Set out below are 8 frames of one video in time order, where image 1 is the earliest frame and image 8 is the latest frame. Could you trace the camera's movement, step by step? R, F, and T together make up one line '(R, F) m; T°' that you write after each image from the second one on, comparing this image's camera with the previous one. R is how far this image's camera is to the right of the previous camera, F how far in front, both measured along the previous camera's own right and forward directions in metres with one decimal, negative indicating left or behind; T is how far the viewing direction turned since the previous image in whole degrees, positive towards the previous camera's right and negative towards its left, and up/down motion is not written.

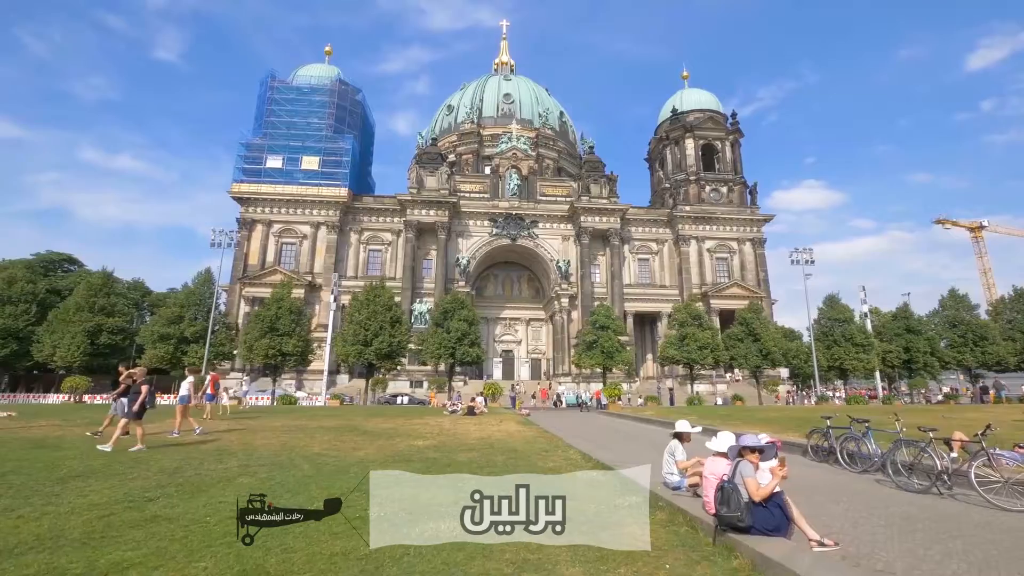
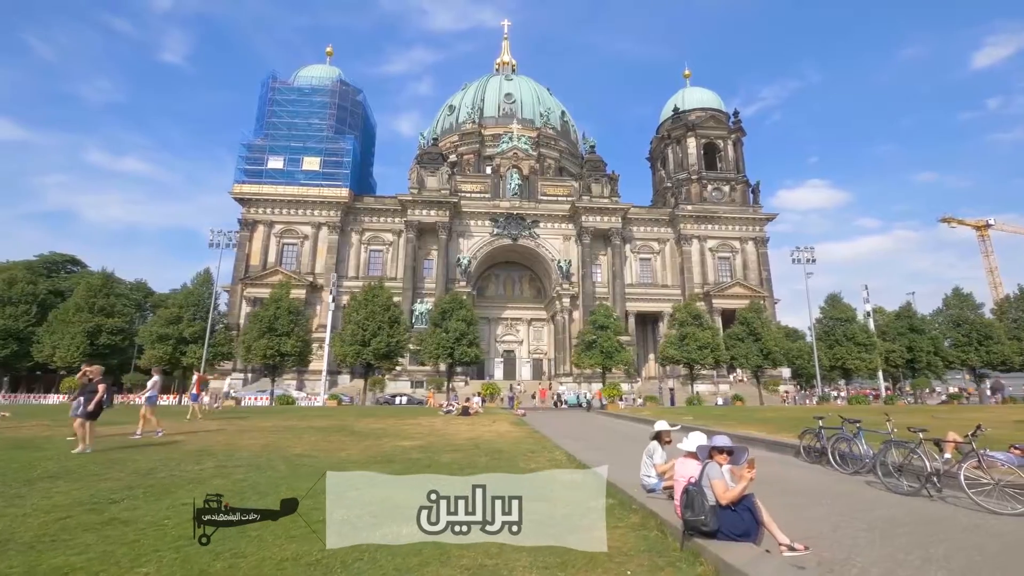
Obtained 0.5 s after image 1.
(+0.4, +0.2) m; 0°
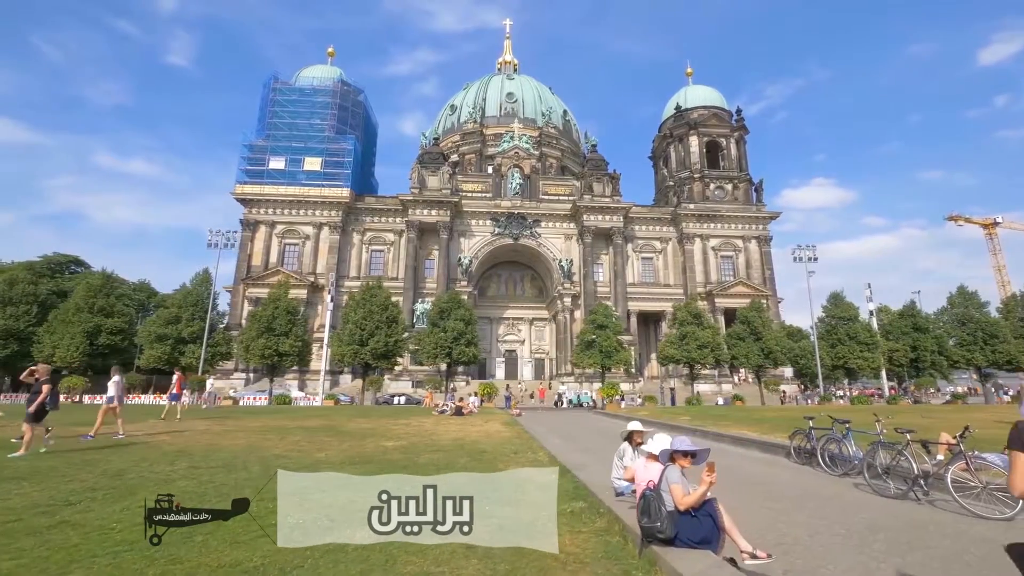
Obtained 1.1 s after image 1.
(+0.5, +0.2) m; -1°
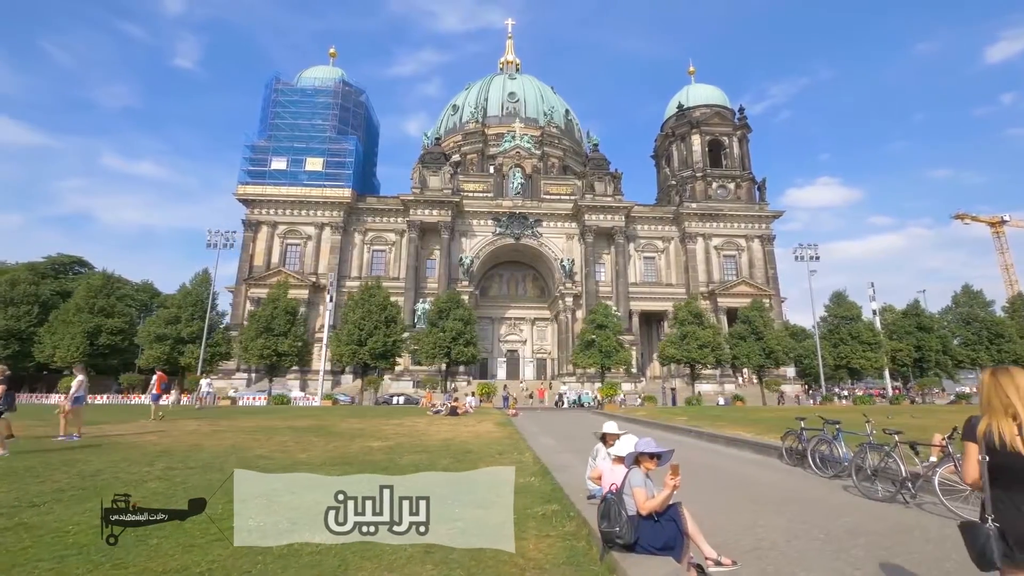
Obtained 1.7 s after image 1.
(+0.4, +0.2) m; 0°
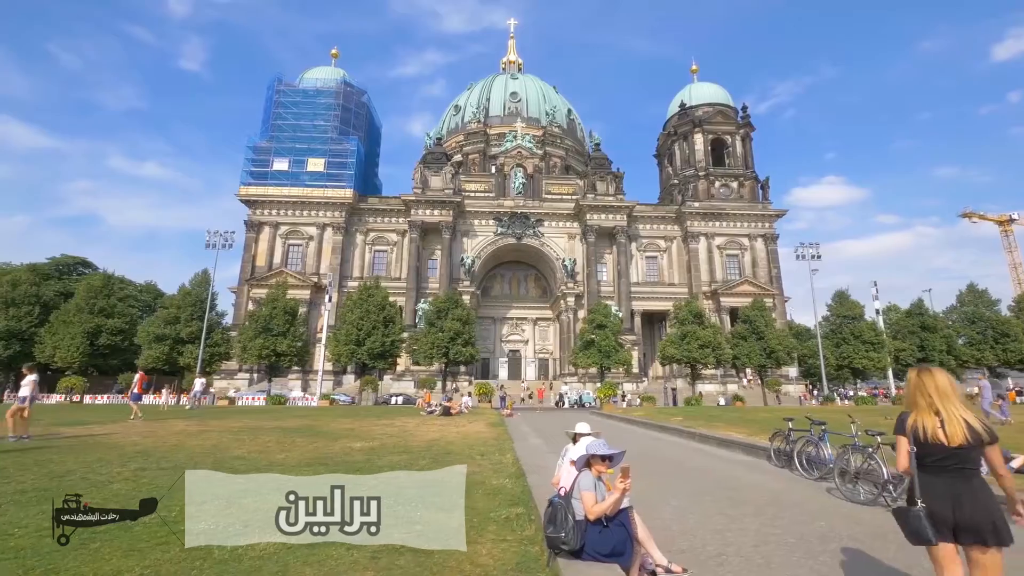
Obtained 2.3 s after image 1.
(+0.5, +0.2) m; -1°
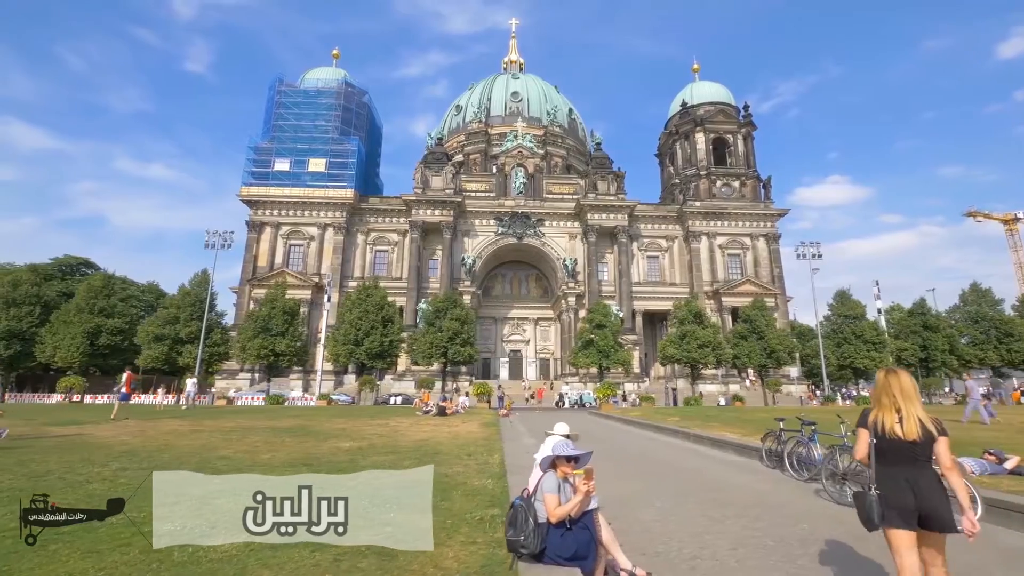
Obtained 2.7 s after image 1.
(+0.3, +0.1) m; 0°
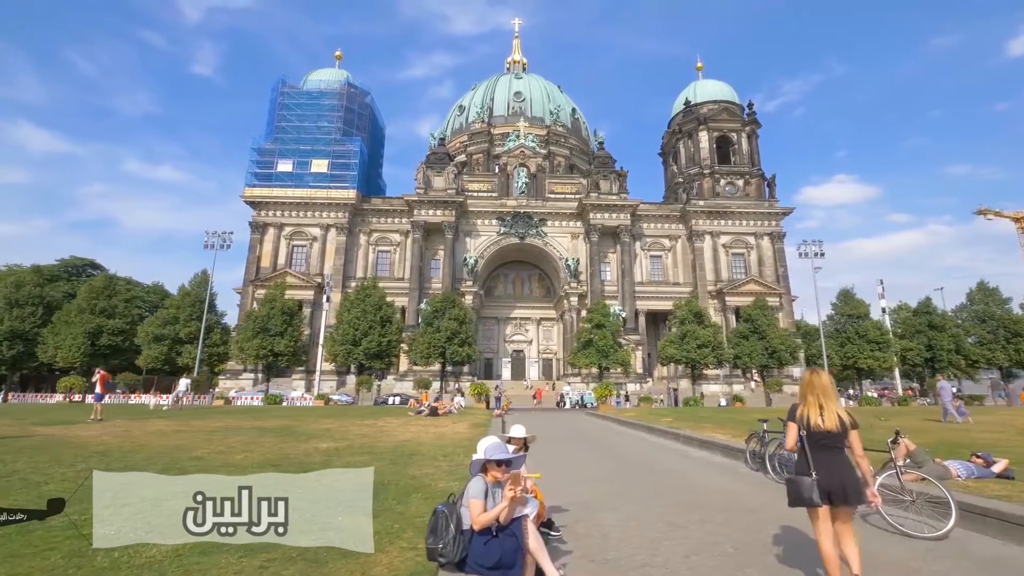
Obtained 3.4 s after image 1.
(+0.6, +0.2) m; -1°
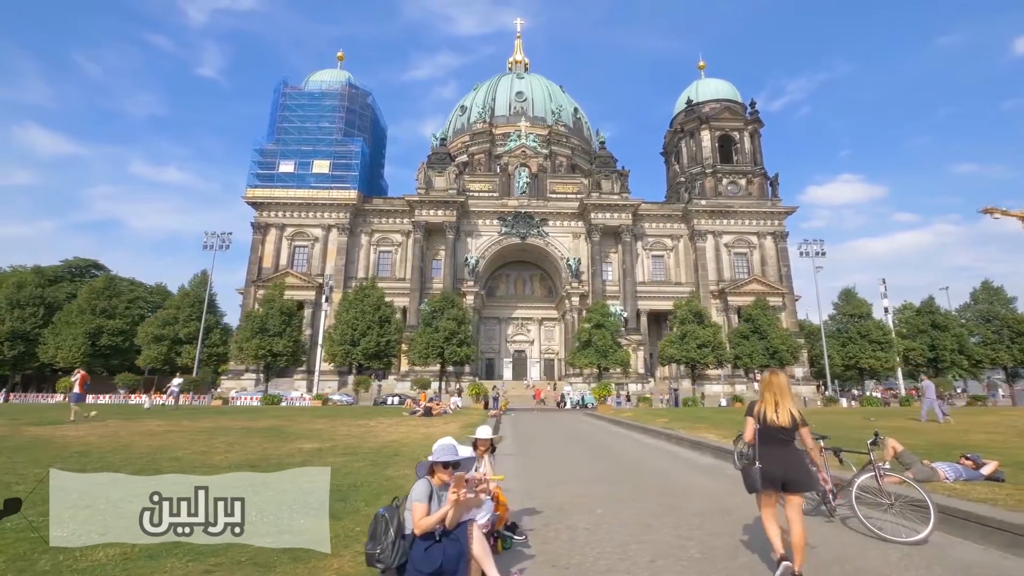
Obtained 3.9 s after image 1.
(+0.4, +0.2) m; 0°
